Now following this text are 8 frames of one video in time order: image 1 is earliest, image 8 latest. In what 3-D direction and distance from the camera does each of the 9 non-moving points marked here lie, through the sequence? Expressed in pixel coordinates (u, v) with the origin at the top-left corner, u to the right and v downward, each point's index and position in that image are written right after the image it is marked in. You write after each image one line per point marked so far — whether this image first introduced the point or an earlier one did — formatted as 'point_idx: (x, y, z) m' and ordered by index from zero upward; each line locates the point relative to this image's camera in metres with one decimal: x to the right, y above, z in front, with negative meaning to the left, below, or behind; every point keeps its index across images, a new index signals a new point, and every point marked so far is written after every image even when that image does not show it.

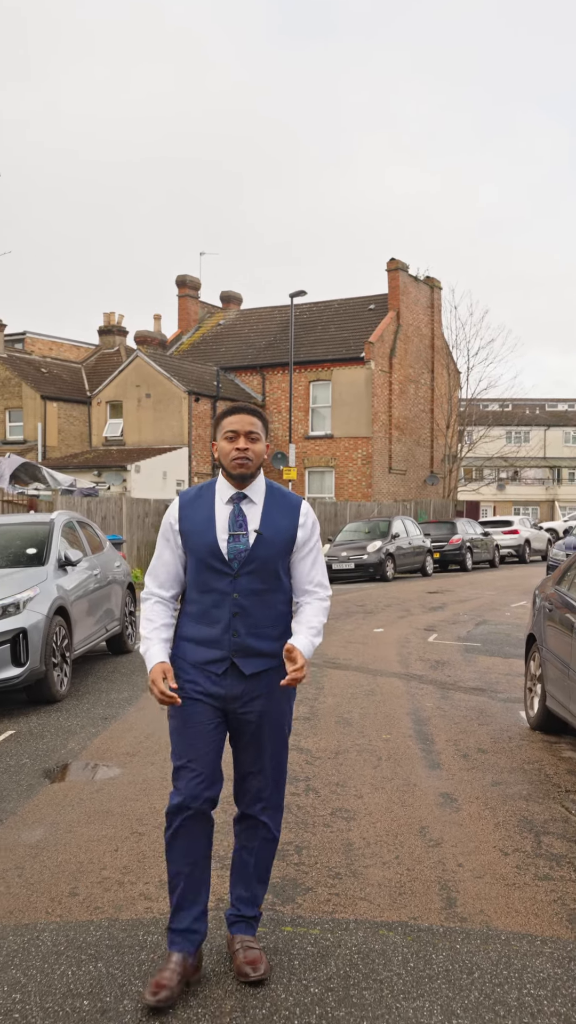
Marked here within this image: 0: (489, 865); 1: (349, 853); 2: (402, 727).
0: (+1.0, -1.7, +3.8) m
1: (+0.3, -1.7, +4.0) m
2: (+0.9, -1.7, +6.4) m
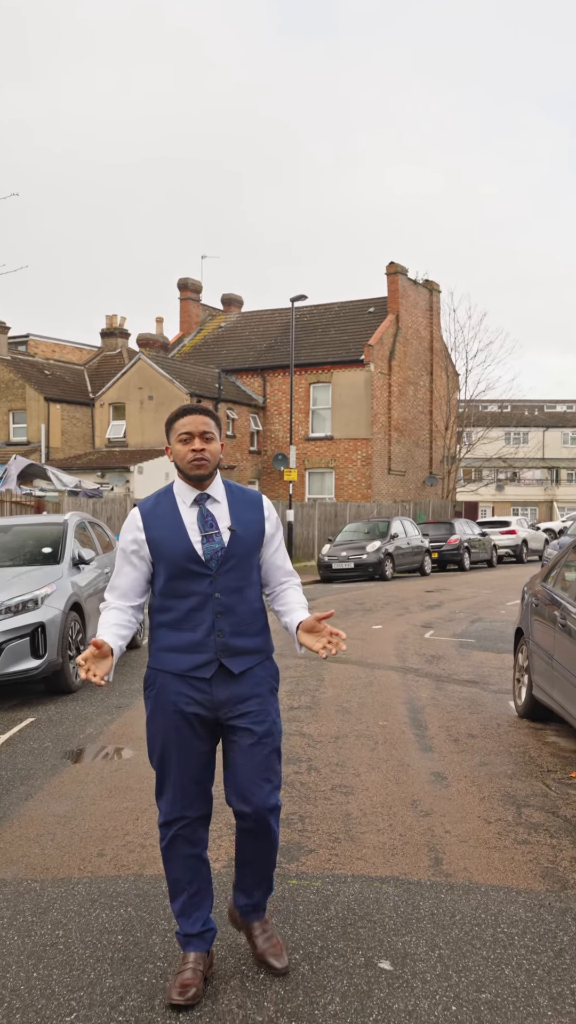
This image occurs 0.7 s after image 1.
0: (+1.0, -1.7, +4.3) m
1: (+0.3, -1.7, +4.4) m
2: (+0.9, -1.7, +6.8) m
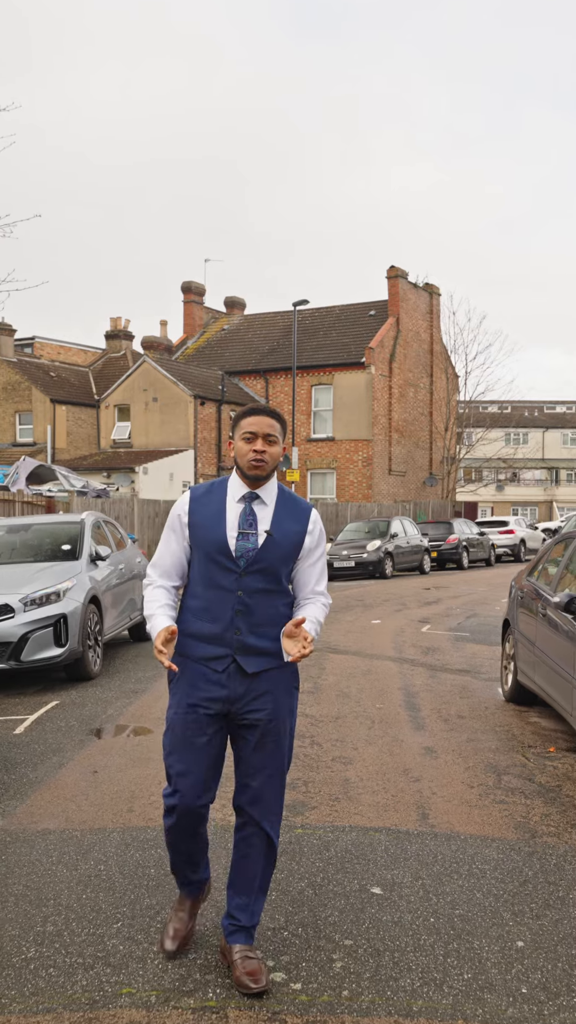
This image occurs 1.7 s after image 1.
0: (+1.0, -1.7, +4.8) m
1: (+0.4, -1.7, +5.0) m
2: (+1.0, -1.7, +7.4) m
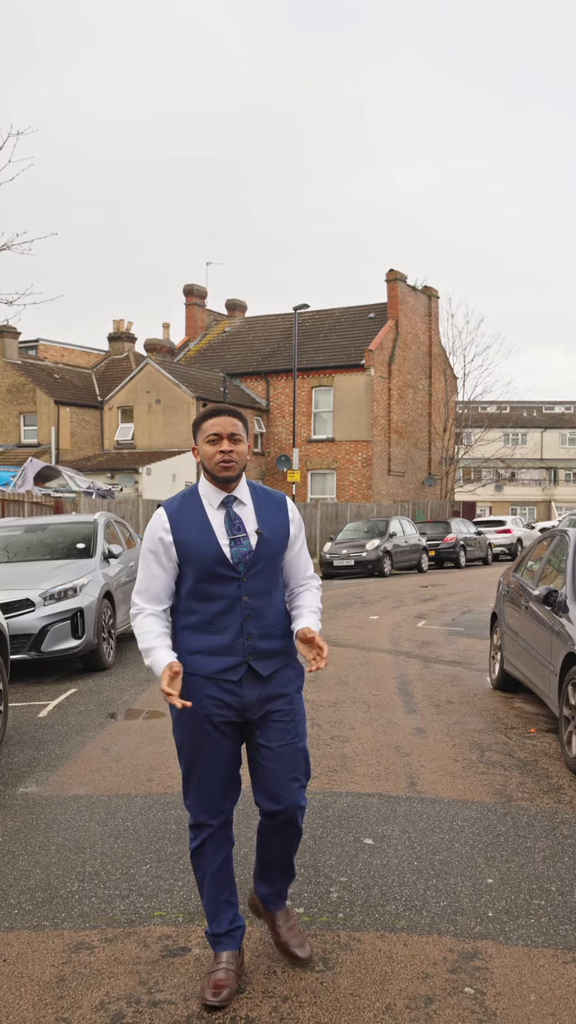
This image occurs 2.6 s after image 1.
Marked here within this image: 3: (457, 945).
0: (+1.0, -1.7, +5.4) m
1: (+0.4, -1.7, +5.5) m
2: (+1.0, -1.7, +7.9) m
3: (+0.6, -1.7, +3.1) m
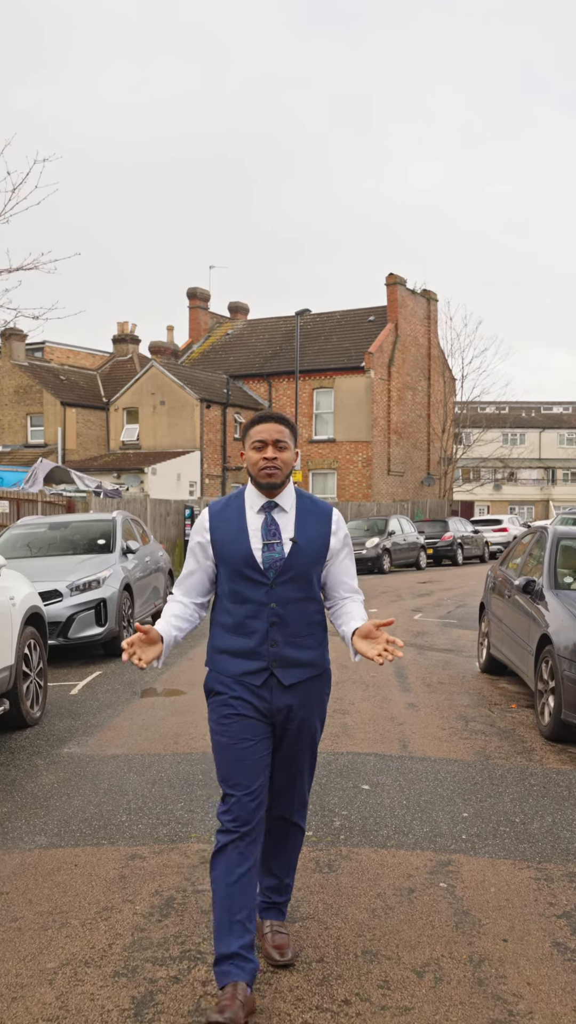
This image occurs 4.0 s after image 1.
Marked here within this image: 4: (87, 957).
0: (+1.1, -1.7, +6.1) m
1: (+0.4, -1.7, +6.3) m
2: (+1.0, -1.7, +8.7) m
3: (+0.7, -1.6, +3.9) m
4: (-0.7, -1.6, +2.9) m
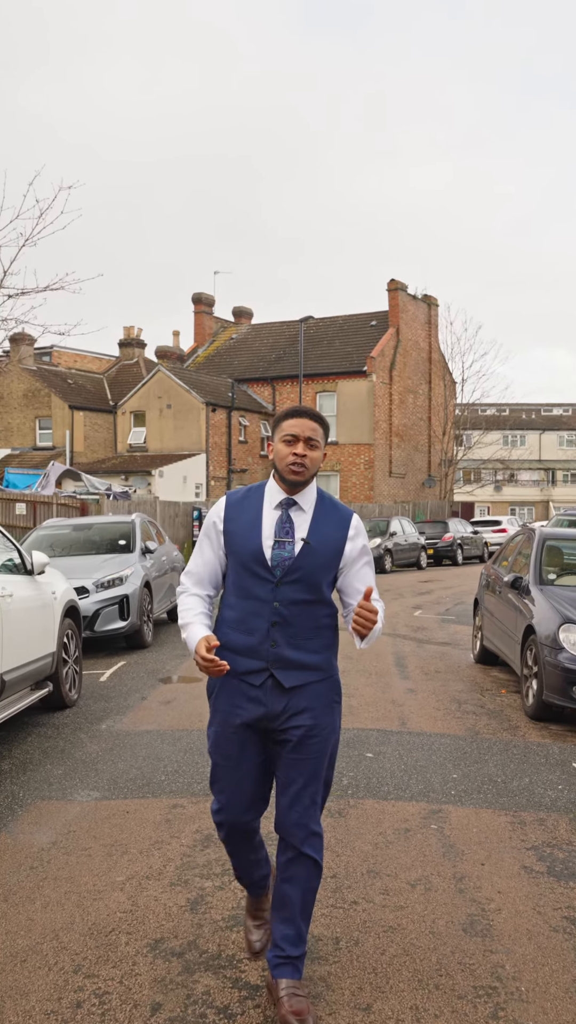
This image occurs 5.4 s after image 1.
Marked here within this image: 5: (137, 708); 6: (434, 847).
0: (+1.2, -1.7, +6.9) m
1: (+0.5, -1.7, +7.0) m
2: (+1.2, -1.7, +9.4) m
3: (+0.8, -1.7, +4.6) m
4: (-0.6, -1.6, +3.7) m
5: (-1.3, -1.7, +7.0) m
6: (+0.7, -1.7, +4.0) m
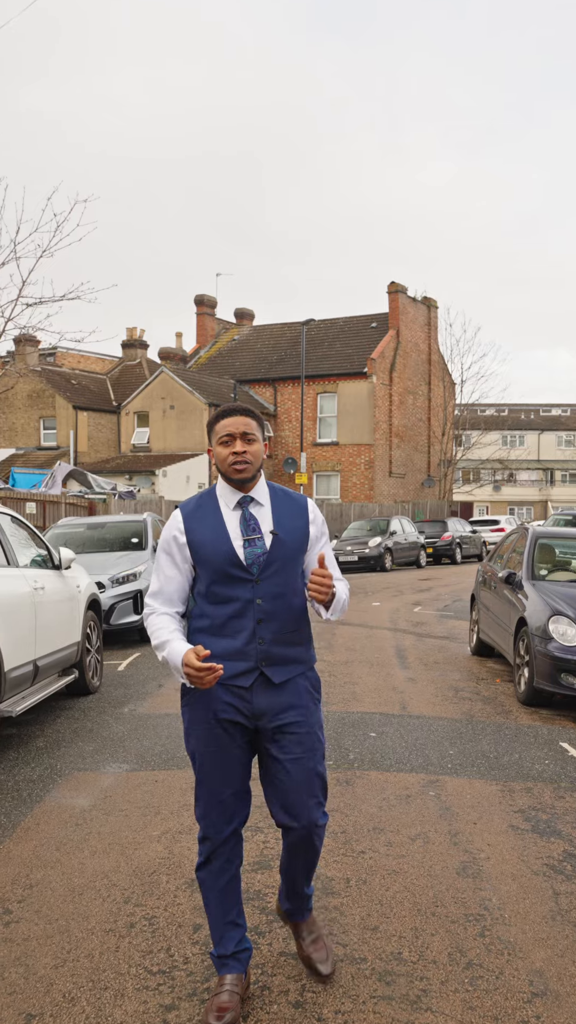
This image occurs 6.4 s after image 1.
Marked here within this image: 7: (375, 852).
0: (+1.3, -1.7, +7.4) m
1: (+0.6, -1.7, +7.5) m
2: (+1.2, -1.7, +9.9) m
3: (+0.9, -1.7, +5.1) m
4: (-0.6, -1.6, +4.2) m
5: (-1.2, -1.7, +7.5) m
6: (+0.8, -1.7, +4.5) m
7: (+0.4, -1.6, +3.9) m
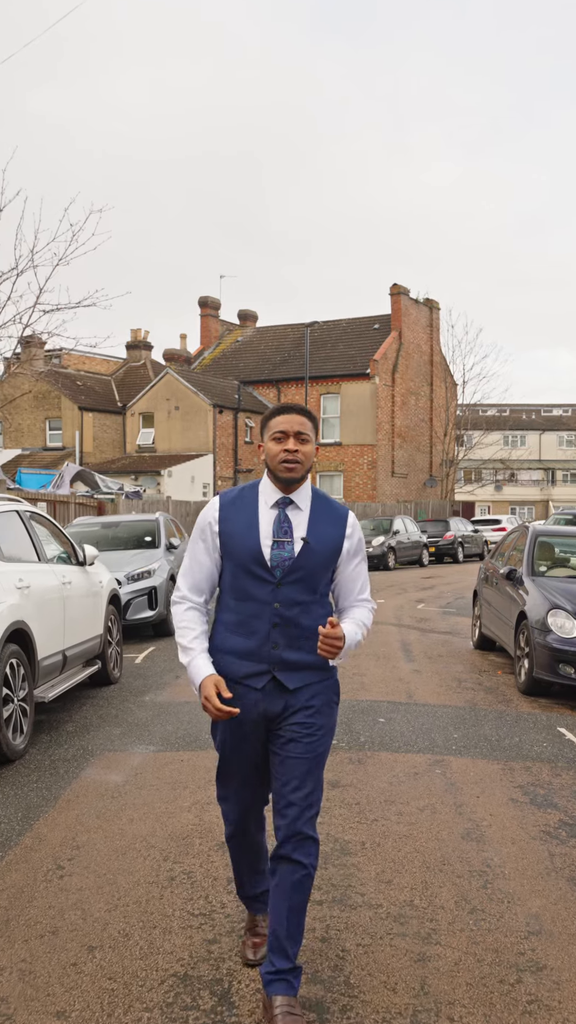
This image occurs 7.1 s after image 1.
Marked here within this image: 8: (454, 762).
0: (+1.4, -1.7, +7.8) m
1: (+0.7, -1.7, +7.9) m
2: (+1.3, -1.7, +10.3) m
3: (+1.0, -1.7, +5.5) m
4: (-0.5, -1.6, +4.6) m
5: (-1.1, -1.7, +7.9) m
6: (+0.9, -1.7, +4.9) m
7: (+0.5, -1.6, +4.3) m
8: (+1.1, -1.7, +5.4) m
